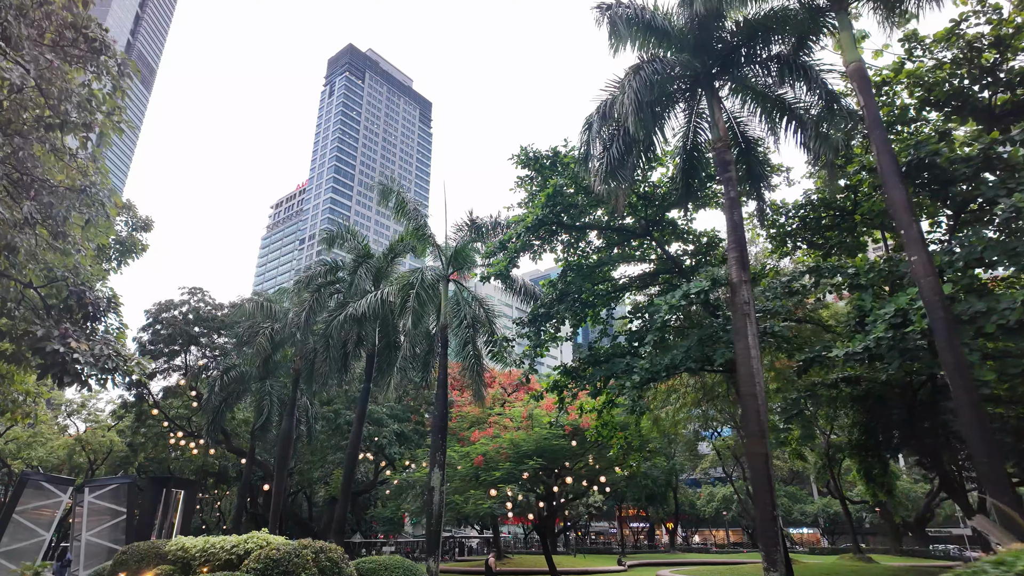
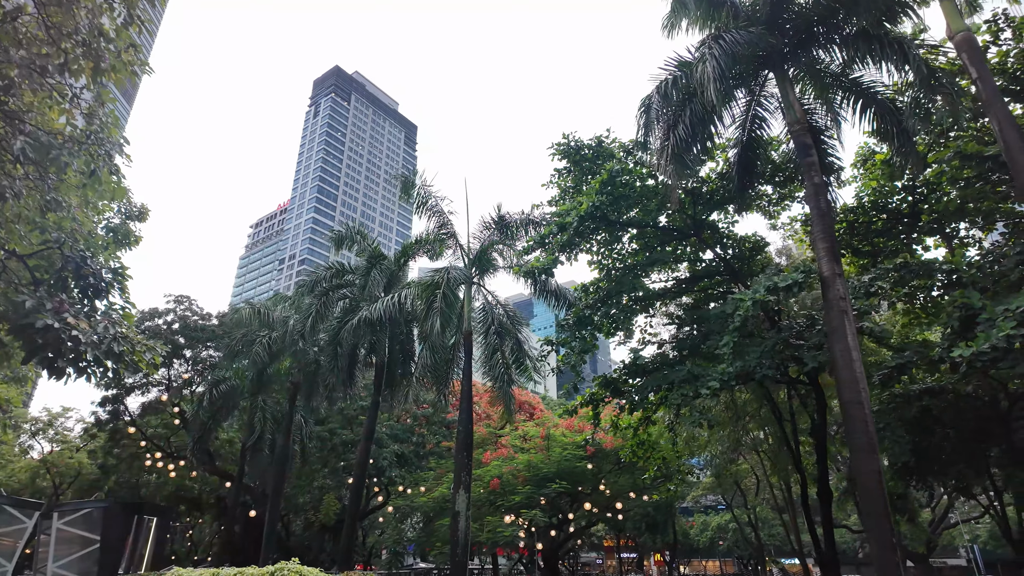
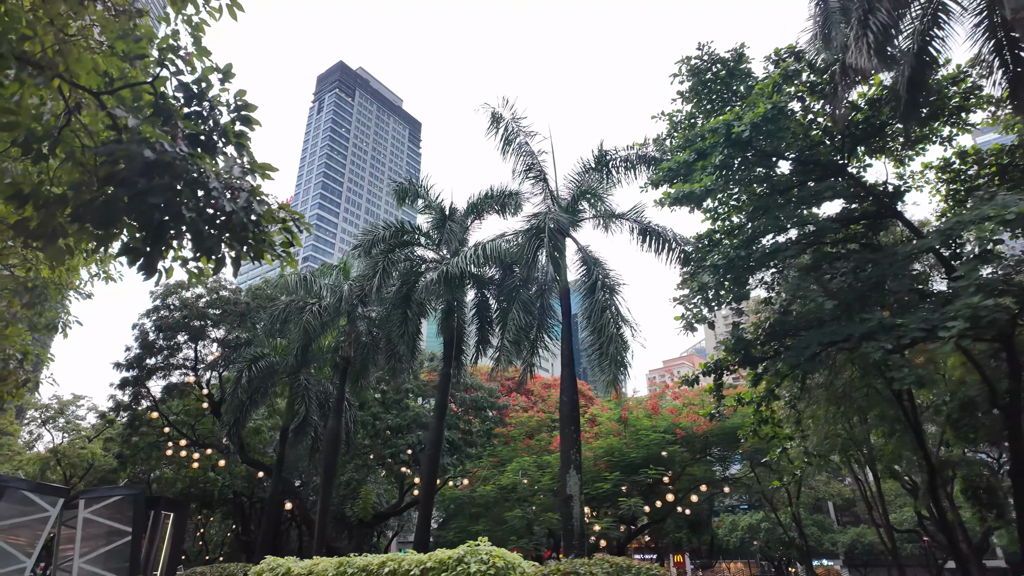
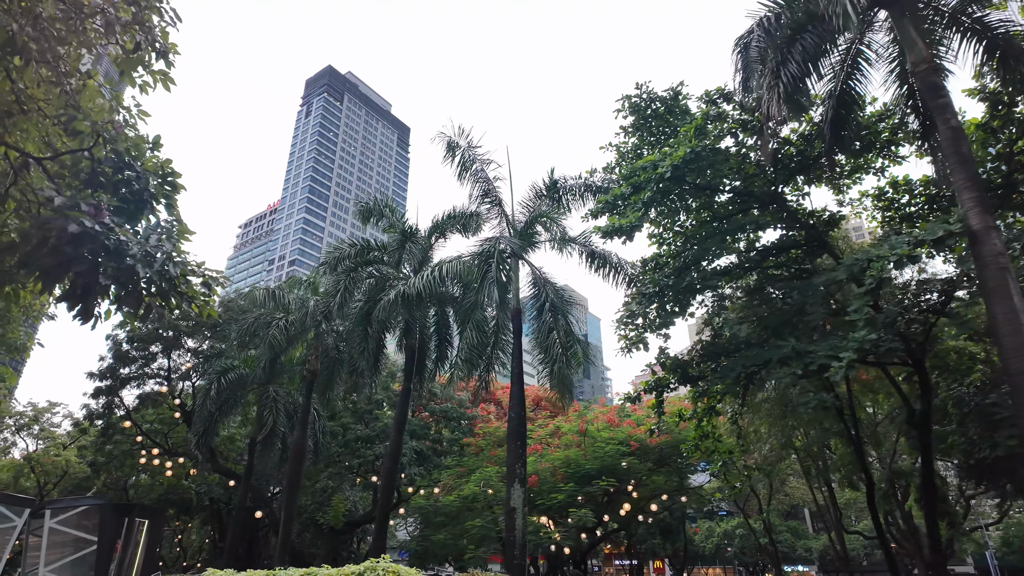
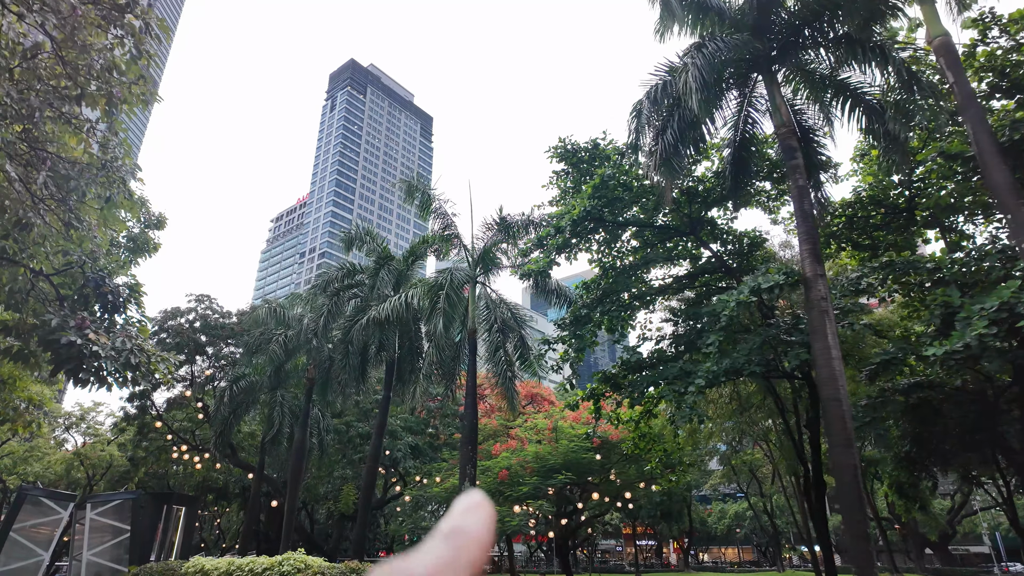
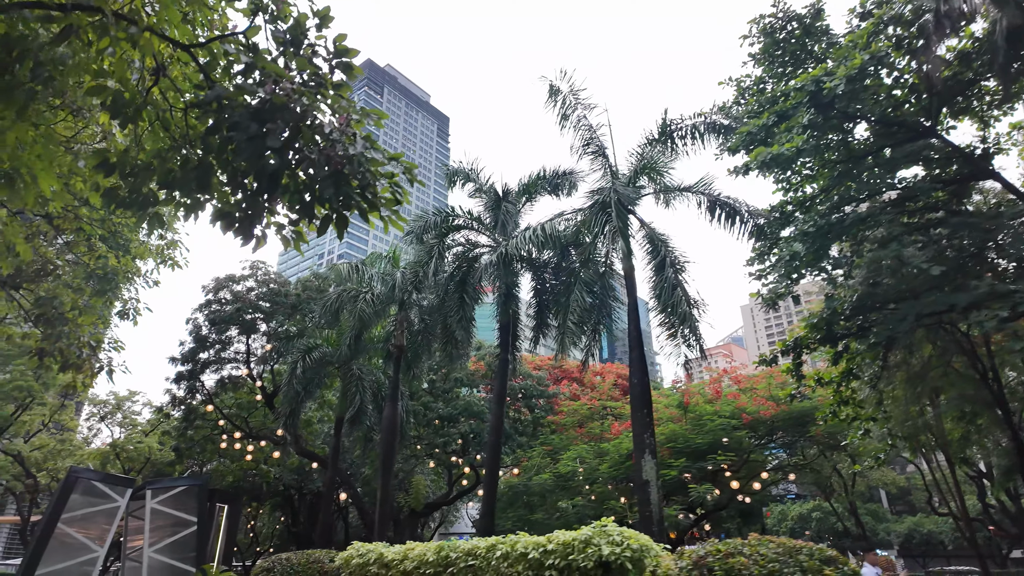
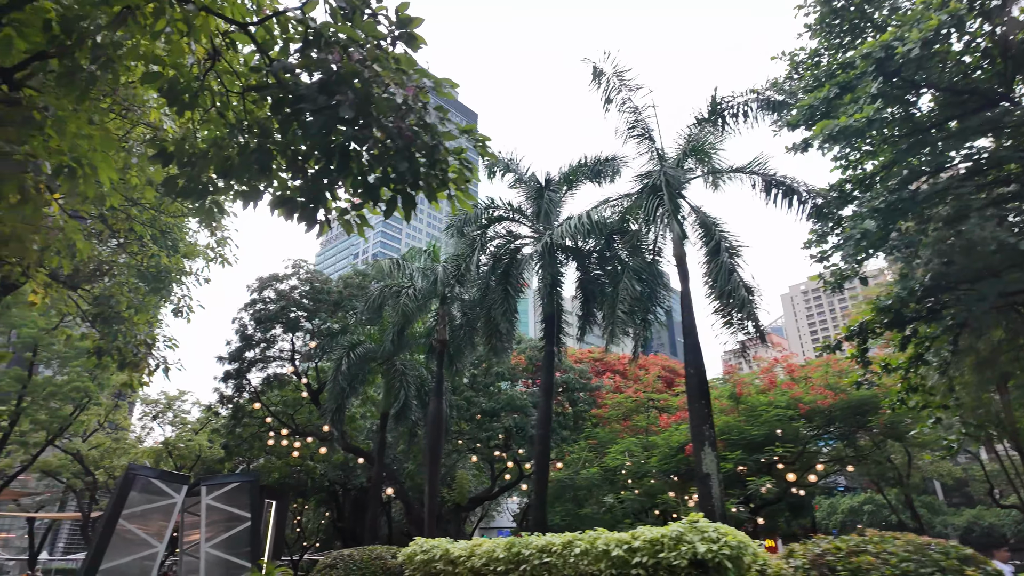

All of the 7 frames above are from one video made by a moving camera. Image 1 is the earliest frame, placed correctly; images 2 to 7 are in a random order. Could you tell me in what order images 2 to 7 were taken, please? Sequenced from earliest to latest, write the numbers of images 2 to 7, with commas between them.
5, 2, 4, 3, 6, 7
